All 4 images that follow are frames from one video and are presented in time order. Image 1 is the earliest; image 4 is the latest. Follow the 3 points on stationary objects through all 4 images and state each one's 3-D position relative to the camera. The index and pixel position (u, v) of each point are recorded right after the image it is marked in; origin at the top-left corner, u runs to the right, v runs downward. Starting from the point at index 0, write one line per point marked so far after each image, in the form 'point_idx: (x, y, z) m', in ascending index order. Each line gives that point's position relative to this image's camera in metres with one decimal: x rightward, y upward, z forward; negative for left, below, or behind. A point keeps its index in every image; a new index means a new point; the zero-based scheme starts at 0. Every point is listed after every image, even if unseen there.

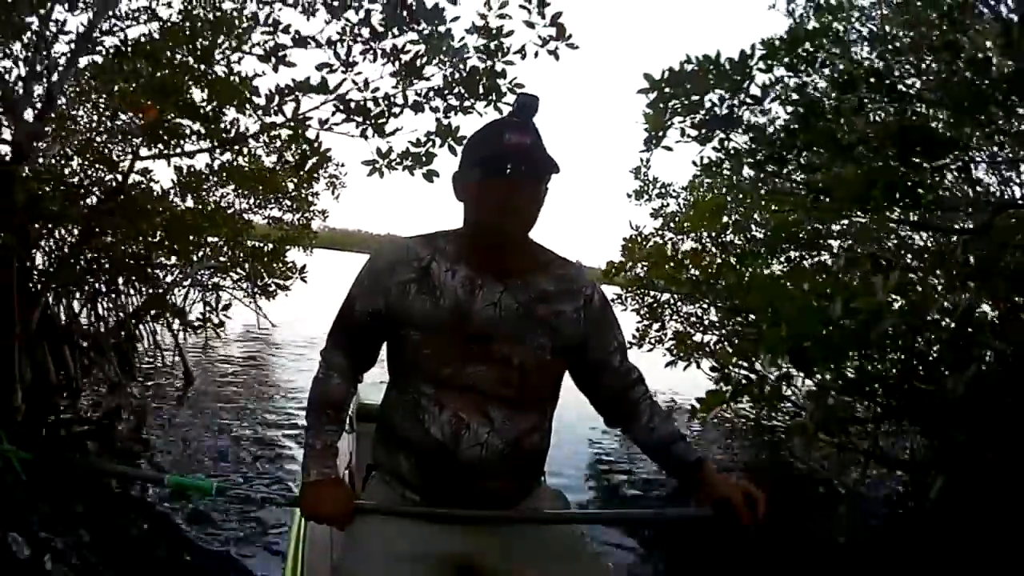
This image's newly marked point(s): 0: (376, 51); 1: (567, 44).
0: (-0.6, +1.1, +4.2) m
1: (+0.2, +1.1, +4.1) m
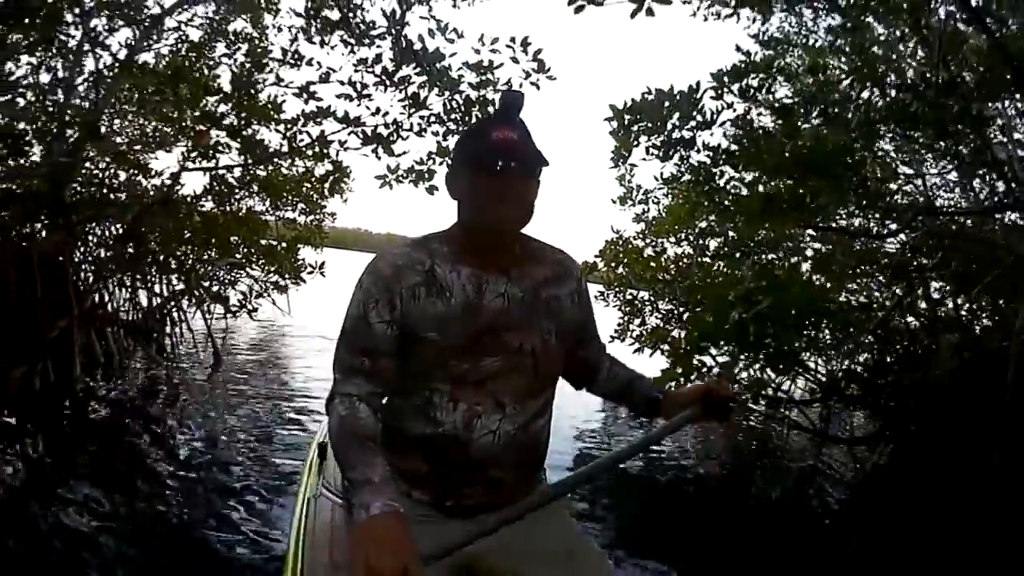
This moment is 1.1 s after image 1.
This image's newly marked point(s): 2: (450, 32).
0: (-0.7, +1.1, +4.8) m
1: (+0.2, +1.1, +4.5) m
2: (-0.3, +1.3, +4.5) m
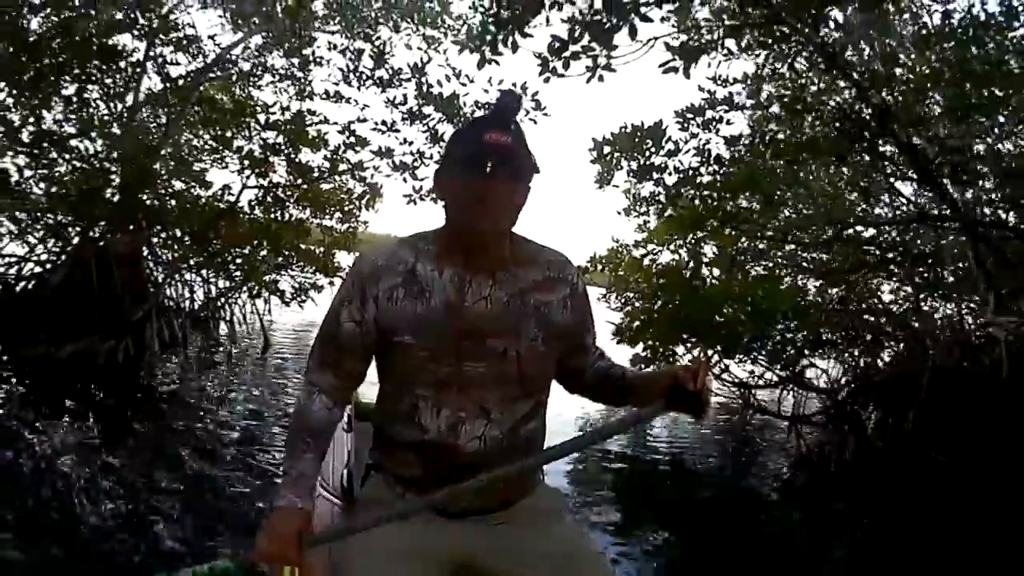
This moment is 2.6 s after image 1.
0: (-0.6, +1.1, +5.5) m
1: (+0.2, +1.1, +5.2) m
2: (-0.3, +1.3, +5.2) m
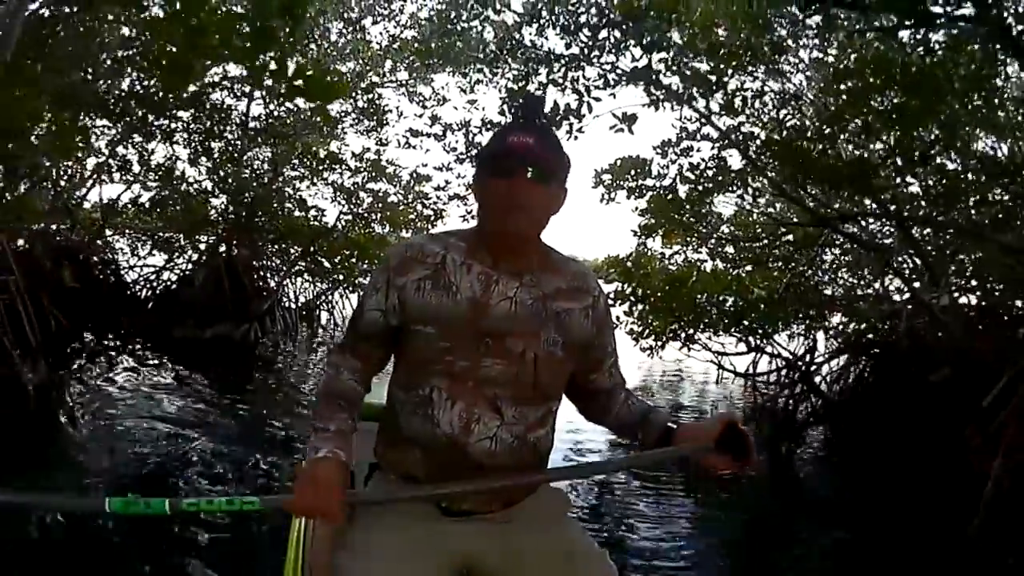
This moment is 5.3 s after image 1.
0: (-0.4, +1.1, +6.9) m
1: (+0.4, +1.1, +6.4) m
2: (-0.1, +1.3, +6.6) m
